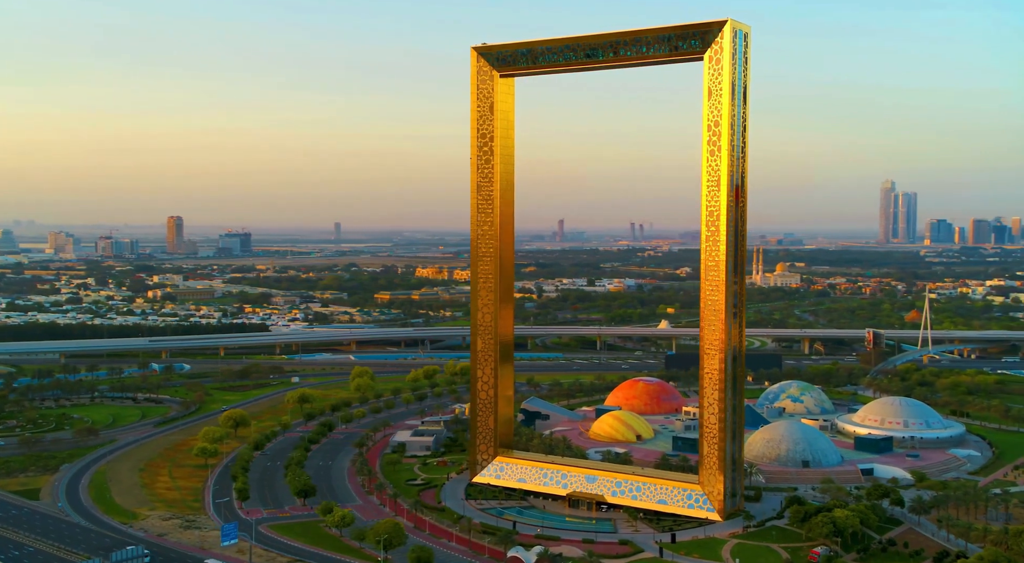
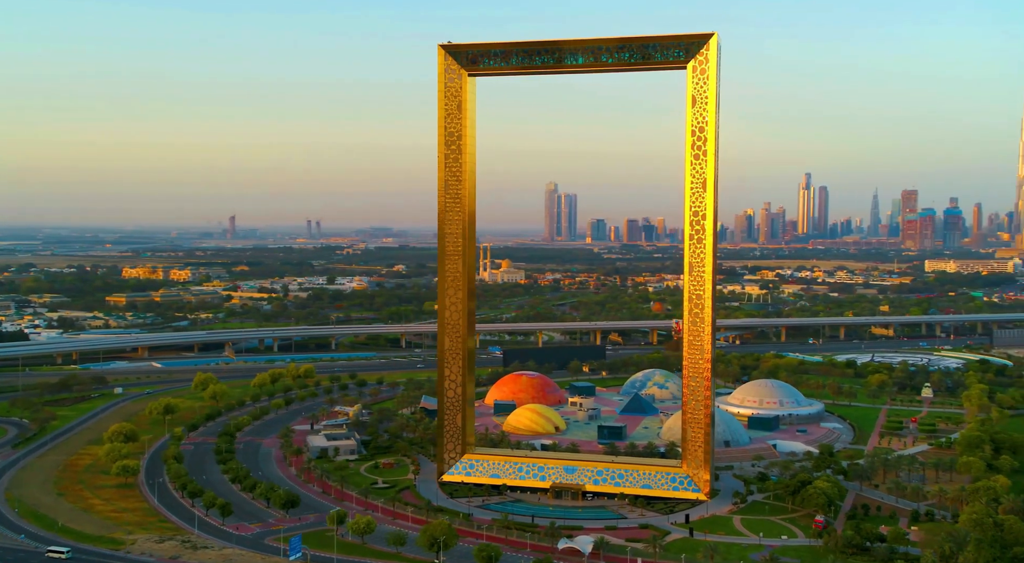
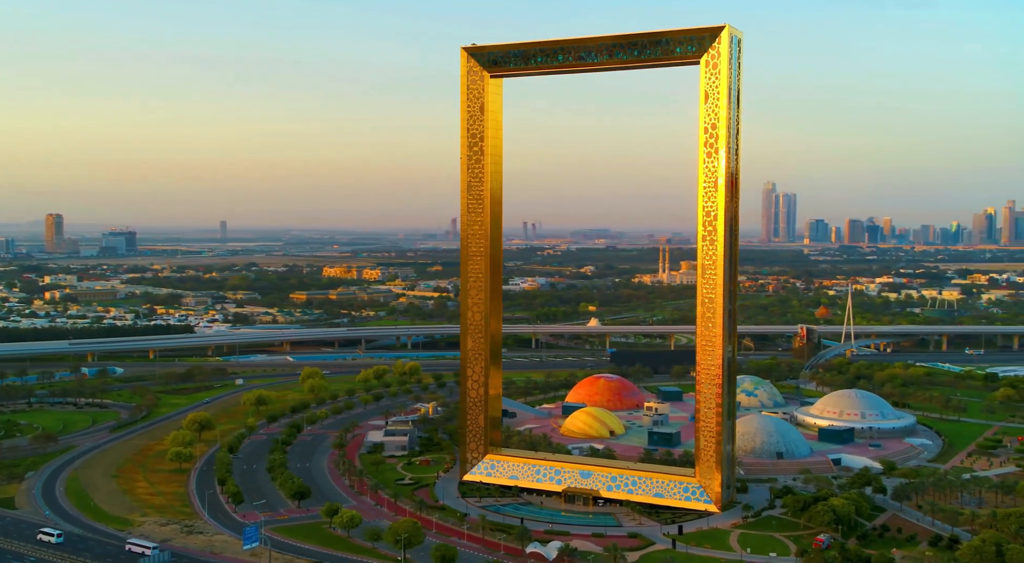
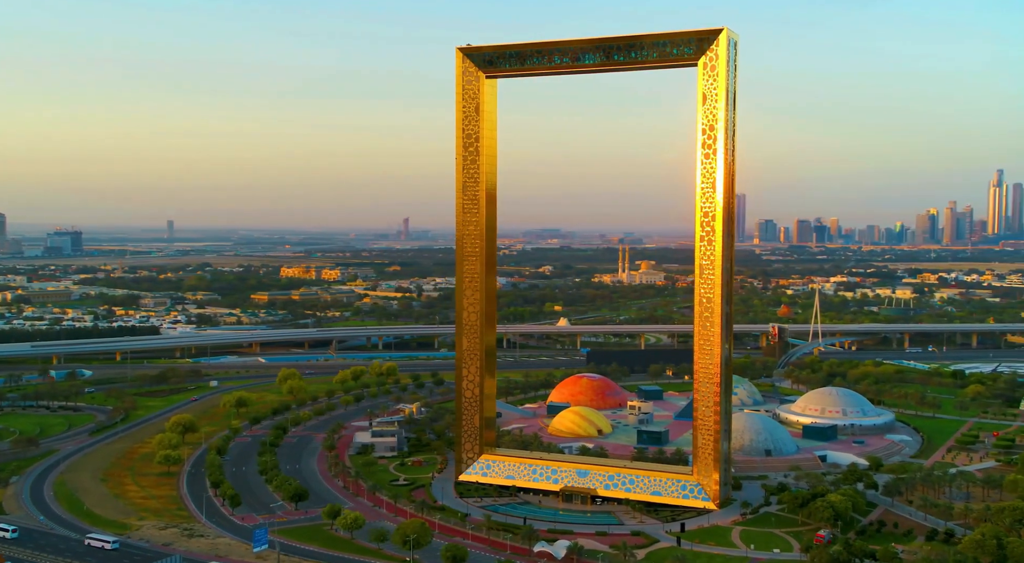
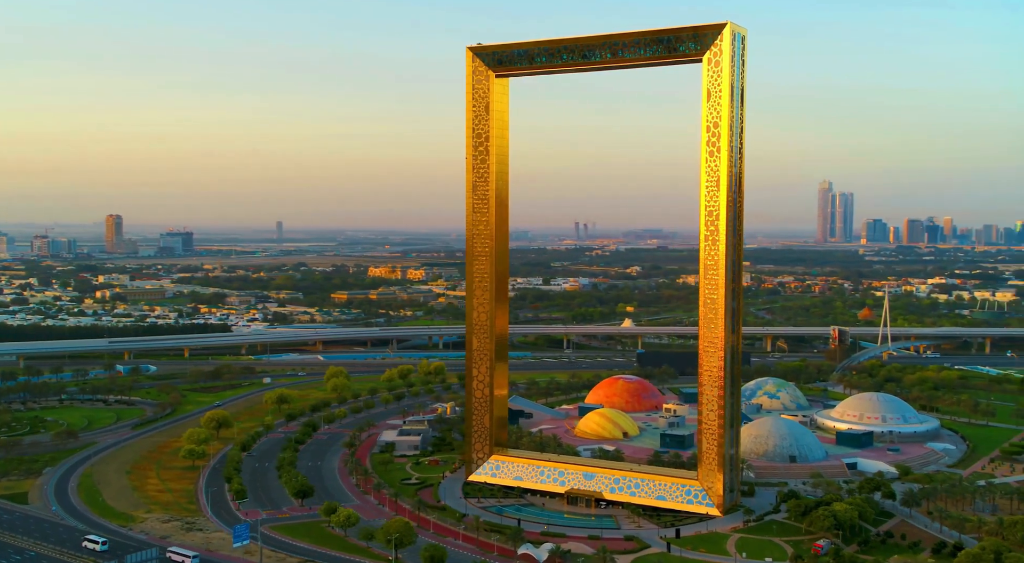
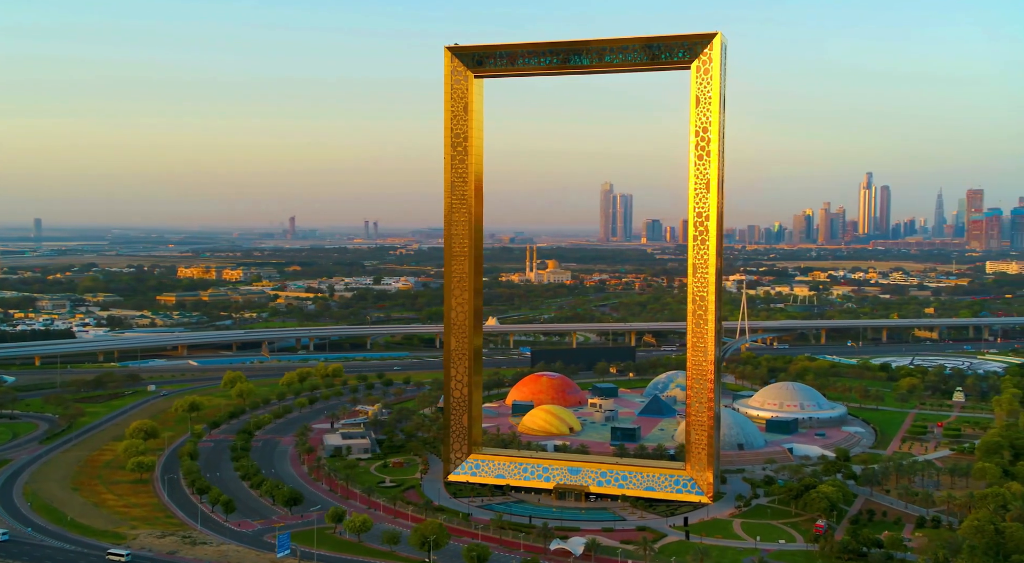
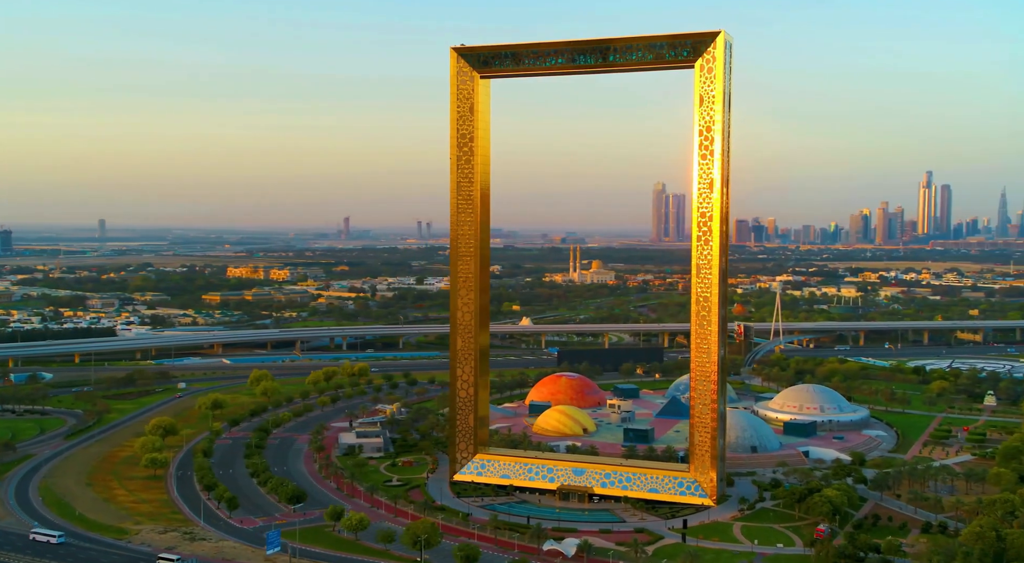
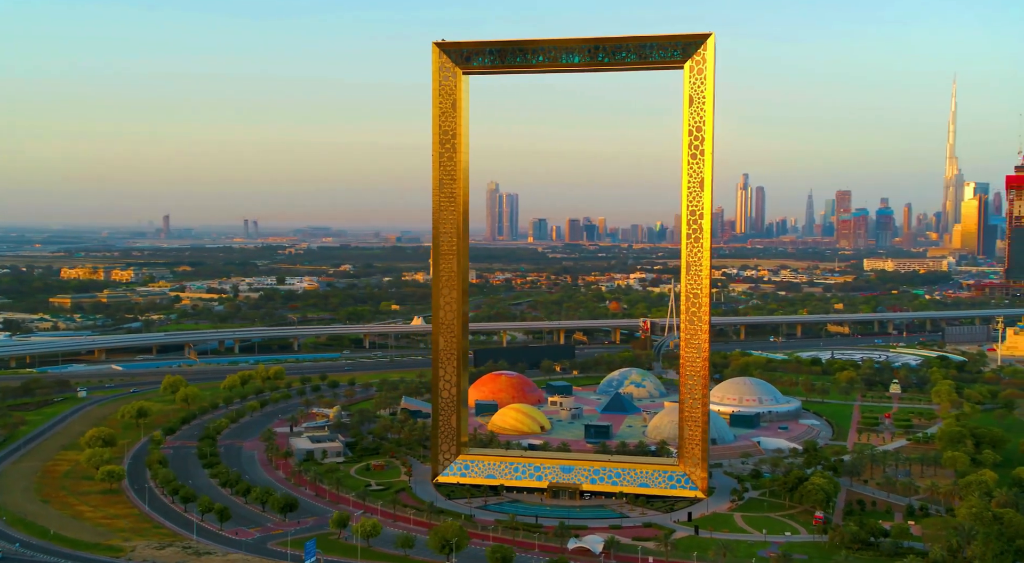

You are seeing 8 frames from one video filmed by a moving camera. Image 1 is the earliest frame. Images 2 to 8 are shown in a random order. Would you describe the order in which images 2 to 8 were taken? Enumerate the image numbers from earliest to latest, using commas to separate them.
5, 3, 4, 7, 6, 2, 8
